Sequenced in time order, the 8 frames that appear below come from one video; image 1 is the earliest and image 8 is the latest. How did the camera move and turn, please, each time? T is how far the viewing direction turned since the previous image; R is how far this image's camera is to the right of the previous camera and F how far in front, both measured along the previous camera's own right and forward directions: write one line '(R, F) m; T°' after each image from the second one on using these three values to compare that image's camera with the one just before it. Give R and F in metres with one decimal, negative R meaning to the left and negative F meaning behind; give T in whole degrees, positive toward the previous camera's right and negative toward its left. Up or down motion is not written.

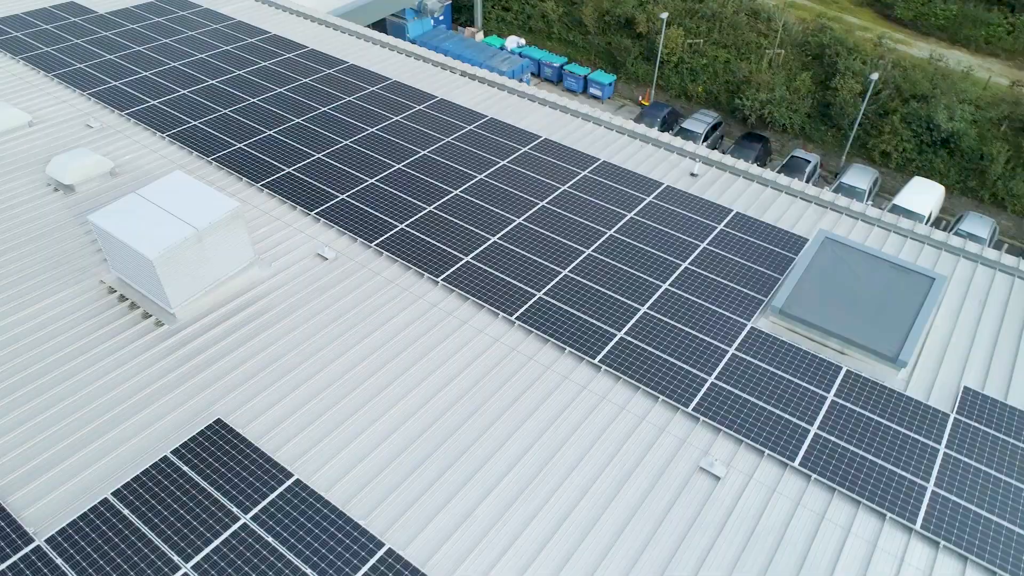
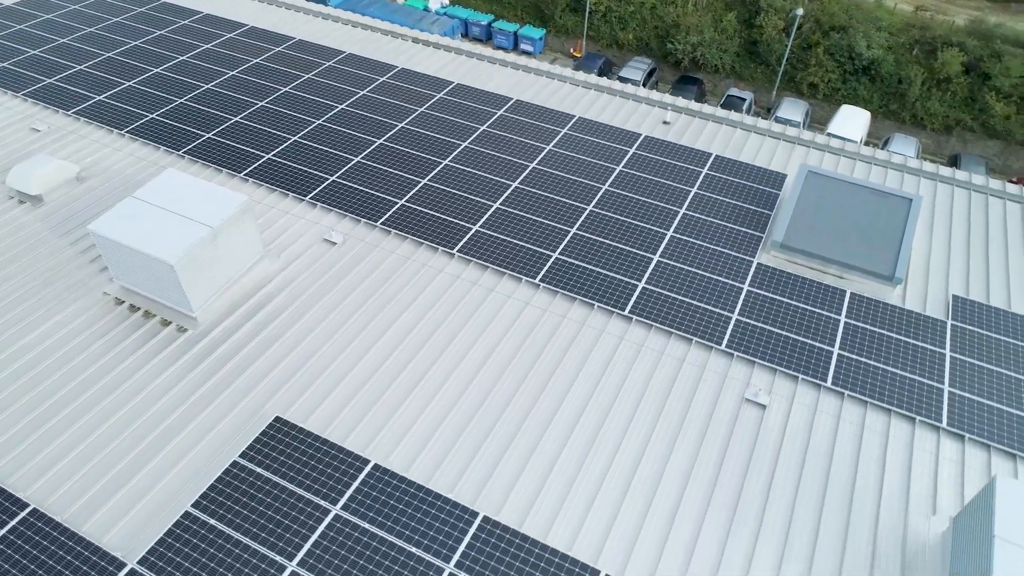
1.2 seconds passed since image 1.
(-2.4, -0.1) m; +7°
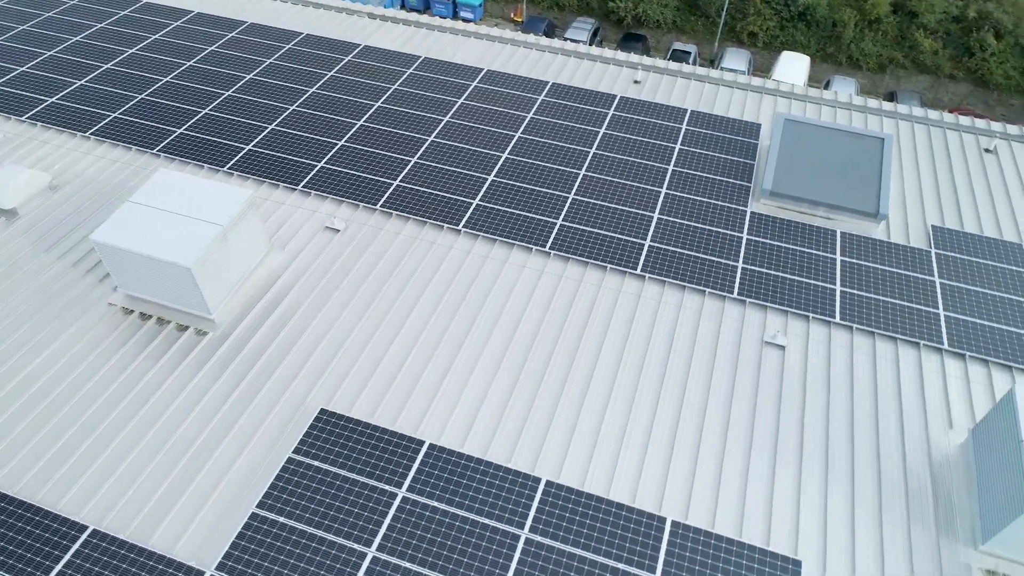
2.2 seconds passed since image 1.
(-1.8, -0.1) m; +5°
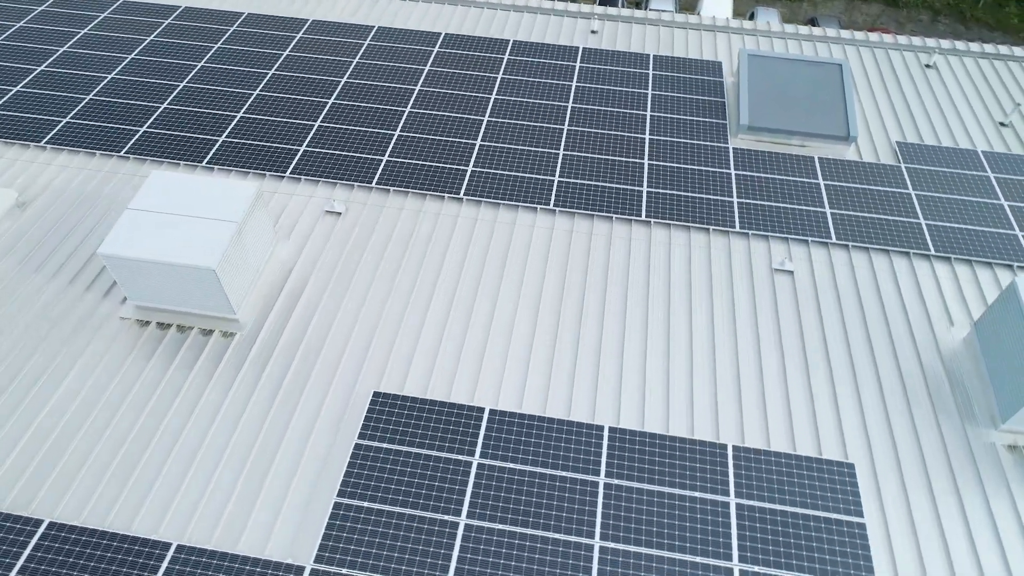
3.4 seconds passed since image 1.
(-2.1, -0.1) m; +6°
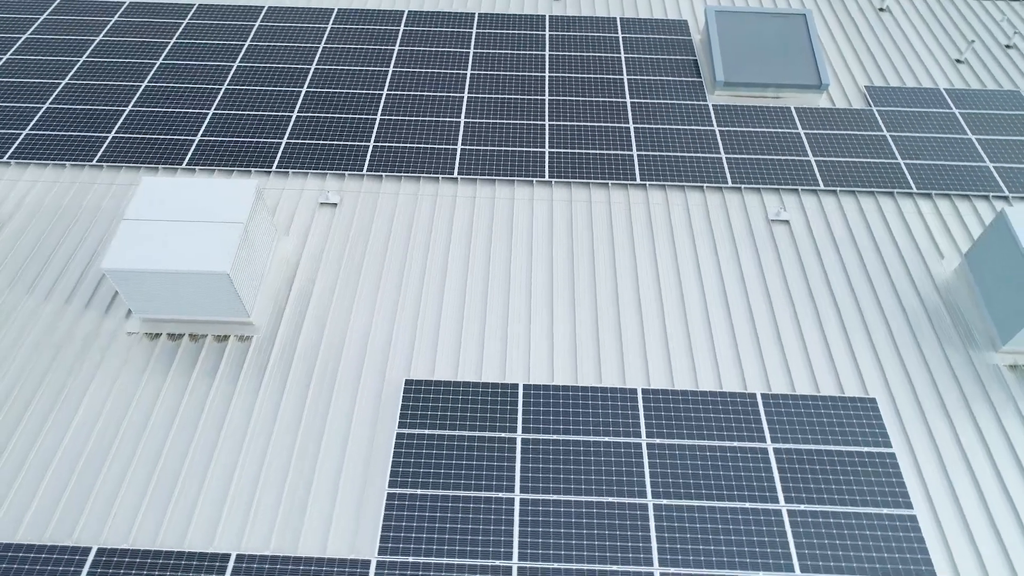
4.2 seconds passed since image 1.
(-1.4, 0.0) m; +4°
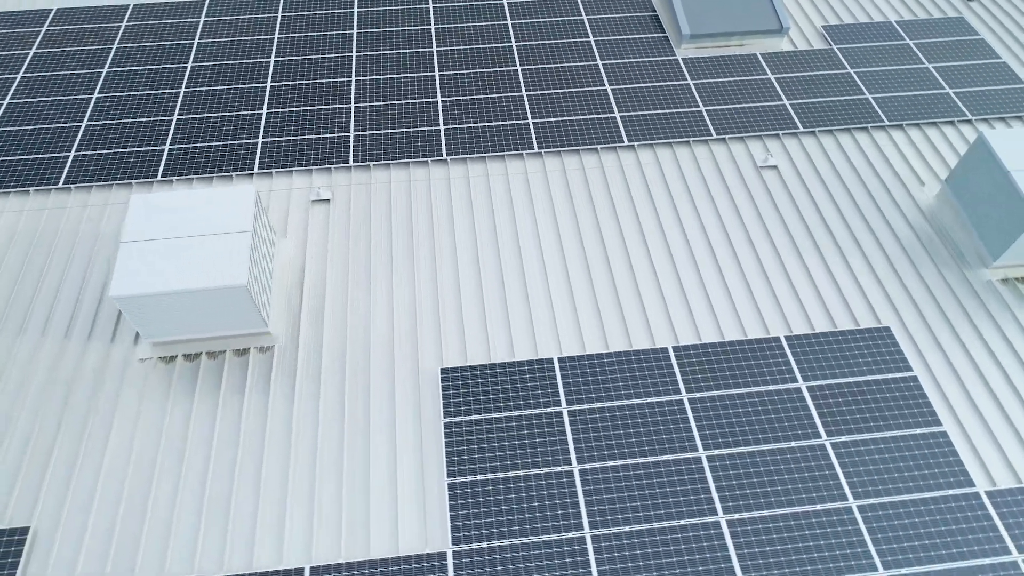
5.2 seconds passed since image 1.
(-1.6, +0.1) m; +5°
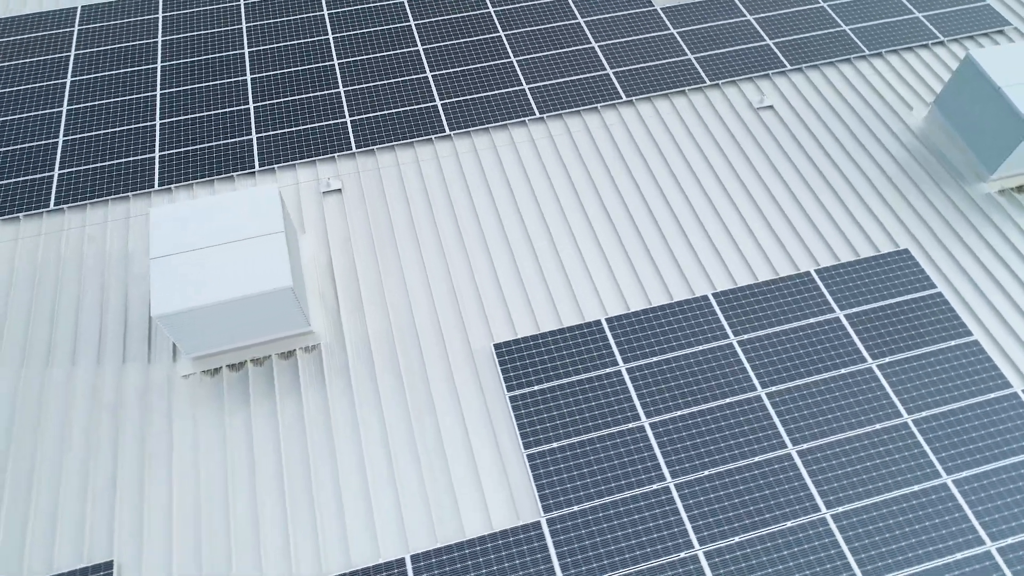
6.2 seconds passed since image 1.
(-1.8, 0.0) m; +5°
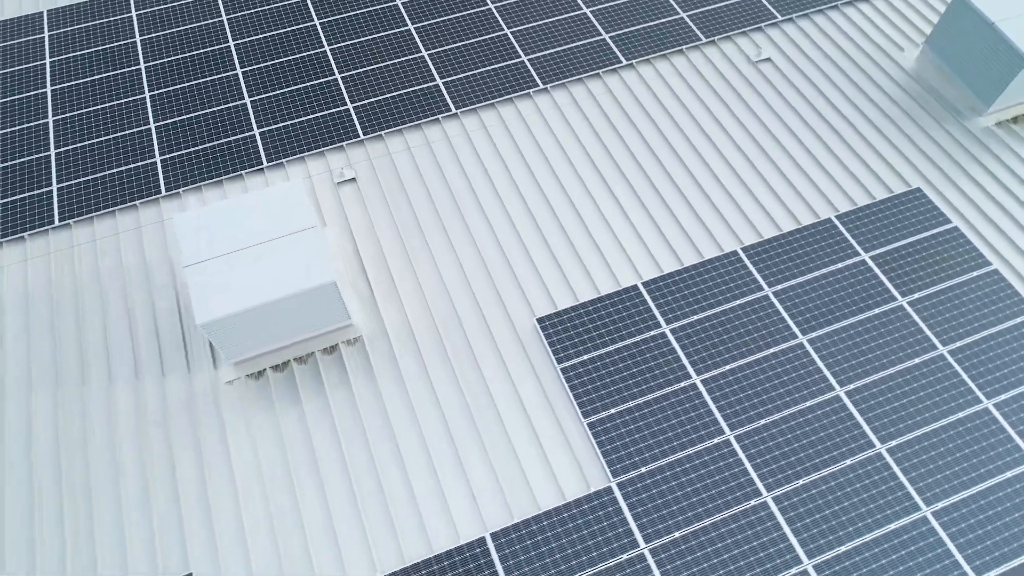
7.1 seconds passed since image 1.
(-1.4, 0.0) m; +3°
